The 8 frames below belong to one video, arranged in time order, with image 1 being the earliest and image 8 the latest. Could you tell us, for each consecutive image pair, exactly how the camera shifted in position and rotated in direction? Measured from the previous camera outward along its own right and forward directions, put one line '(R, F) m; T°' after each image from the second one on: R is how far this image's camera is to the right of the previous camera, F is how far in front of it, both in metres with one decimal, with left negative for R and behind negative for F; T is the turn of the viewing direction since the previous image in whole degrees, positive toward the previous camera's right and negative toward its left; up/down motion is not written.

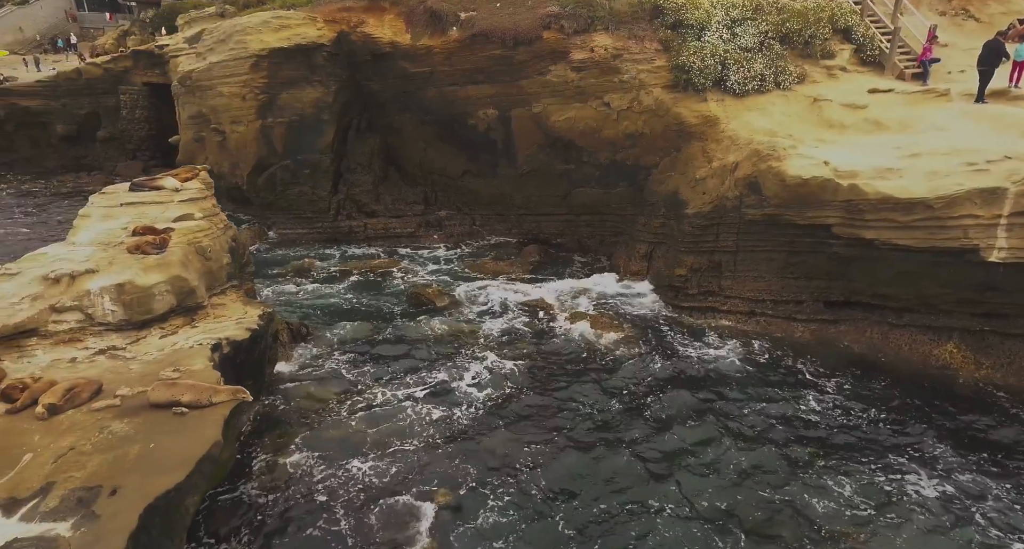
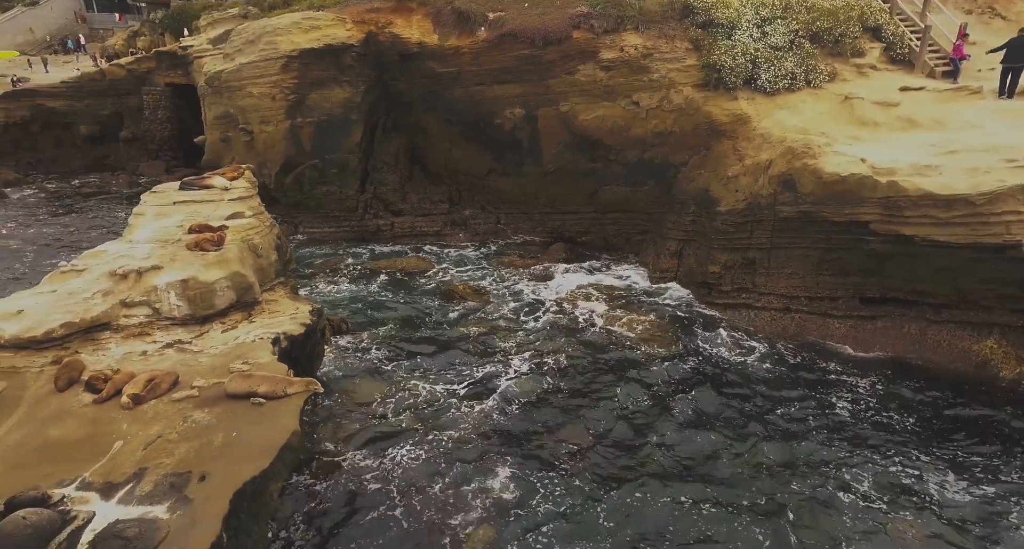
(-0.5, -0.2) m; -1°
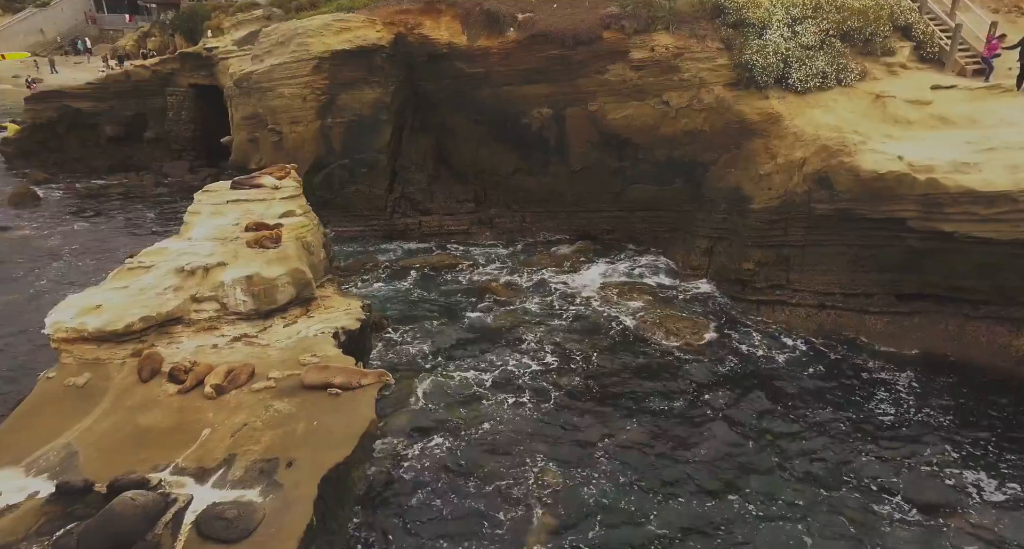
(-0.6, -0.2) m; -1°
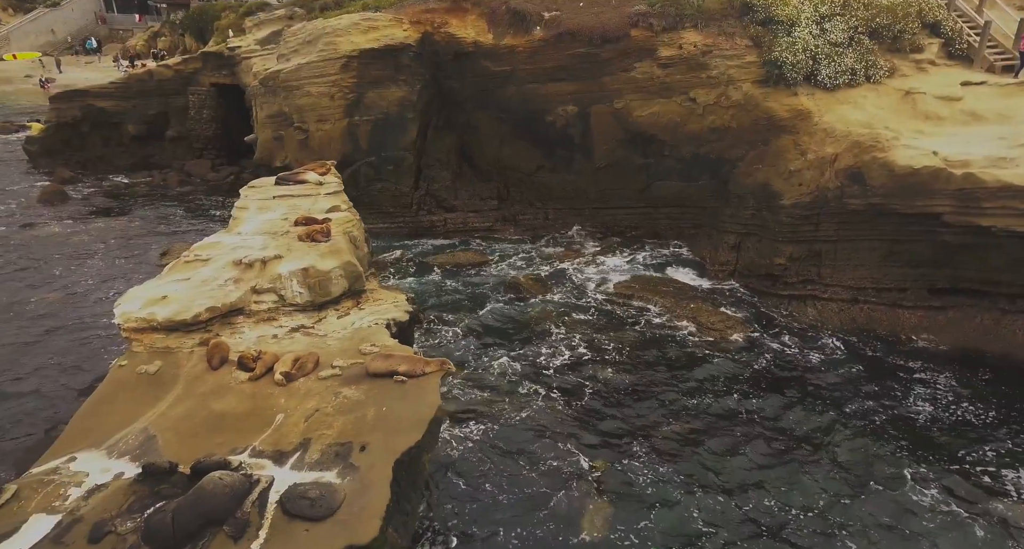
(-0.5, -0.2) m; -1°
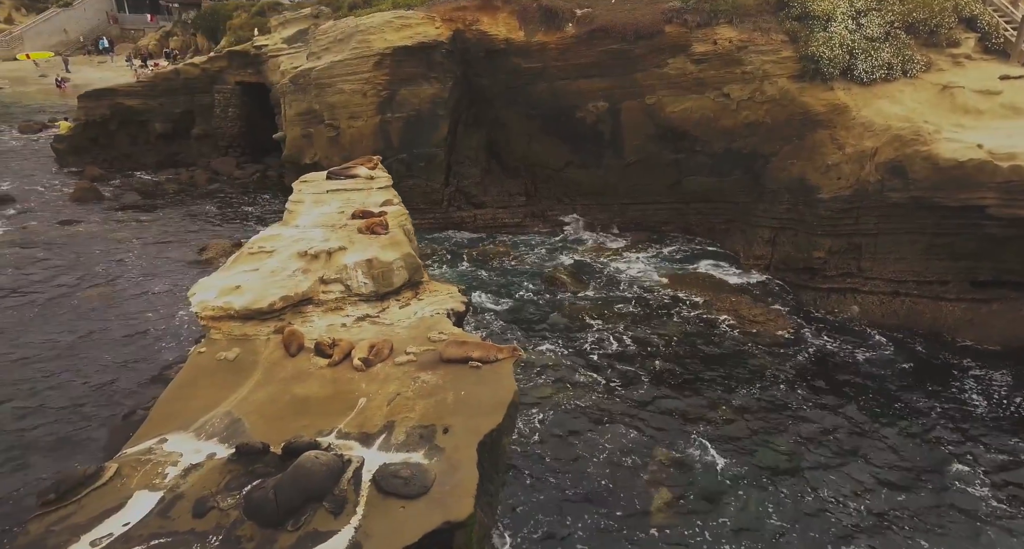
(-0.6, -0.2) m; -1°
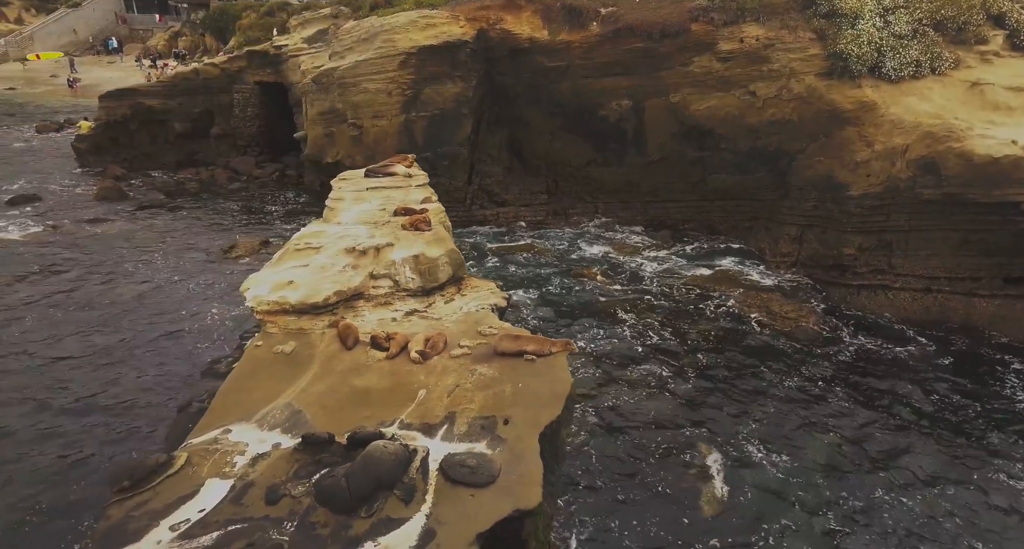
(-0.5, -0.1) m; -1°
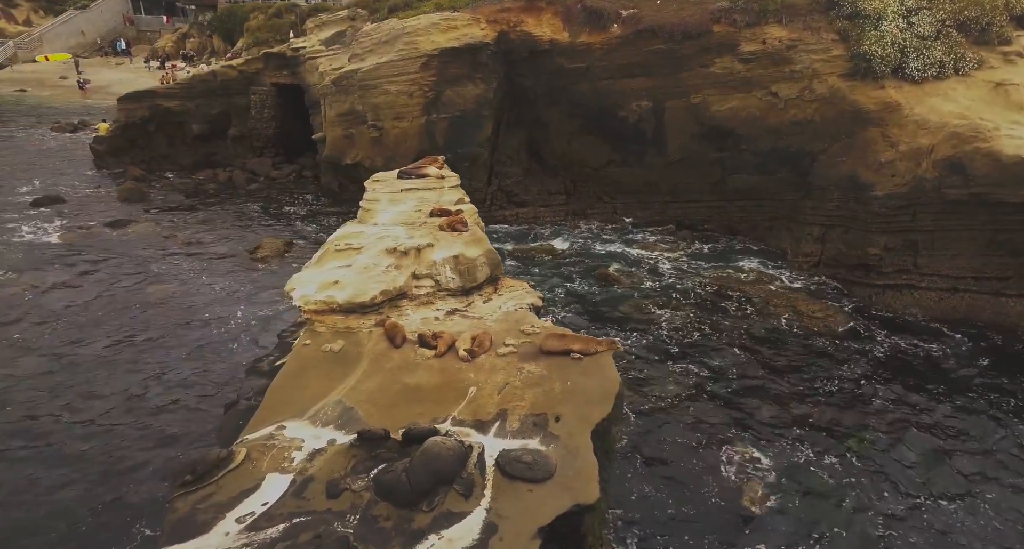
(-0.4, -0.1) m; 0°
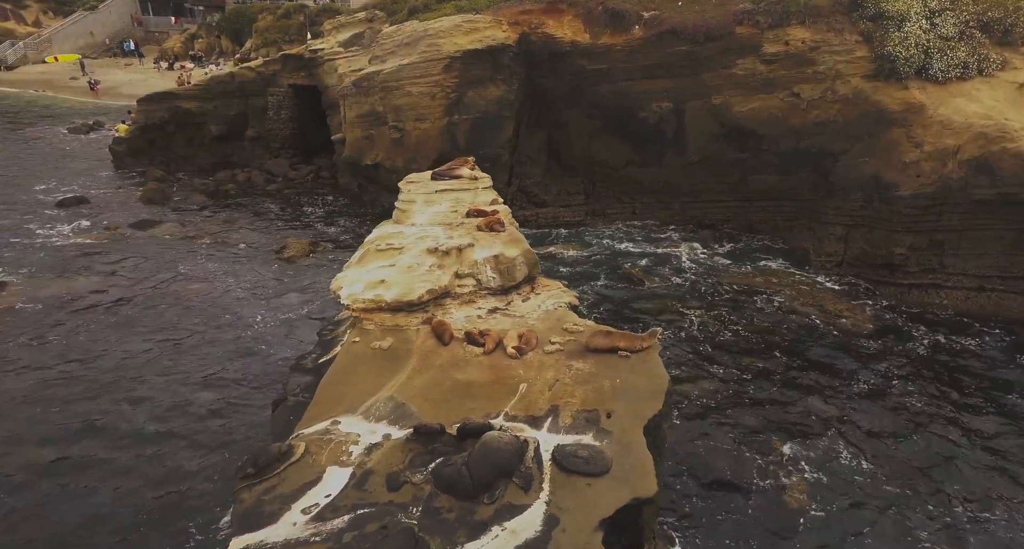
(-0.4, -0.2) m; -1°
